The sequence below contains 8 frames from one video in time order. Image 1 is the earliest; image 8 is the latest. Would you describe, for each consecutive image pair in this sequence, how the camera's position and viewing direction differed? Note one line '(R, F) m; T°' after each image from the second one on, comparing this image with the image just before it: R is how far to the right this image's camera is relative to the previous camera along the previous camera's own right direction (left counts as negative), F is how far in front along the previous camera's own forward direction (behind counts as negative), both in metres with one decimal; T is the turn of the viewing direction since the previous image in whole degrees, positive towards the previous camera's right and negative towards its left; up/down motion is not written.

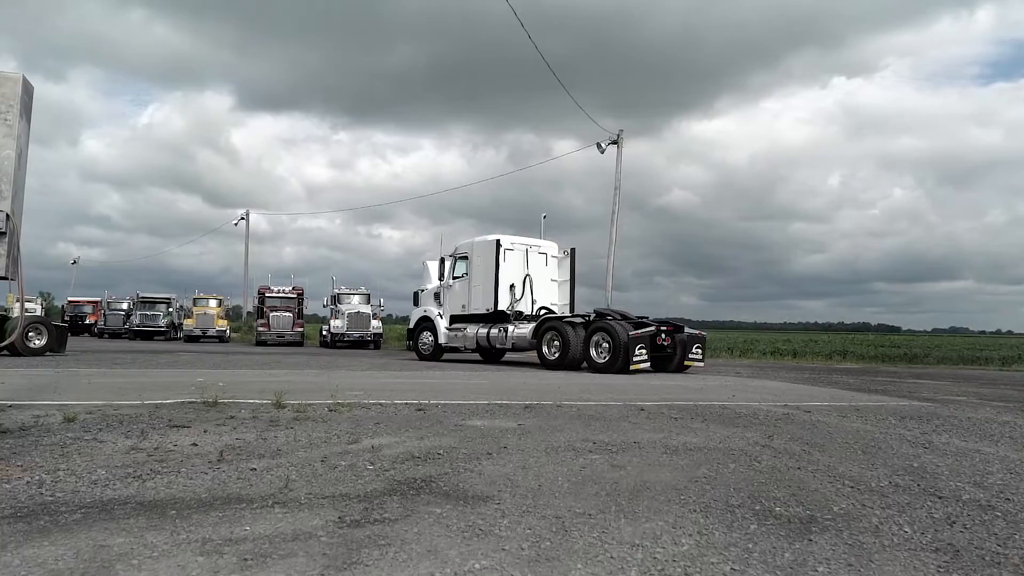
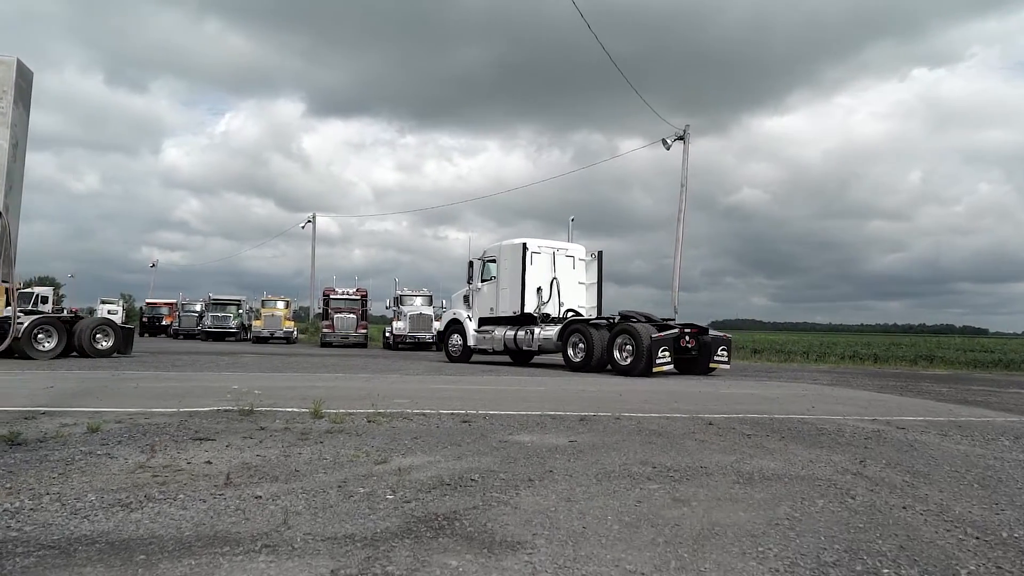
(+0.1, +0.8) m; -5°
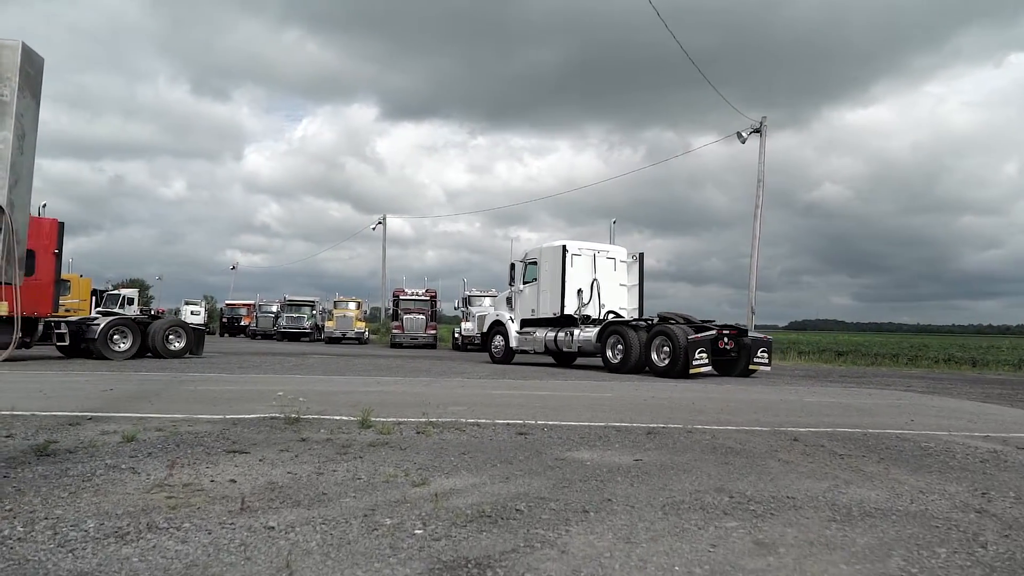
(+0.1, +0.7) m; -5°
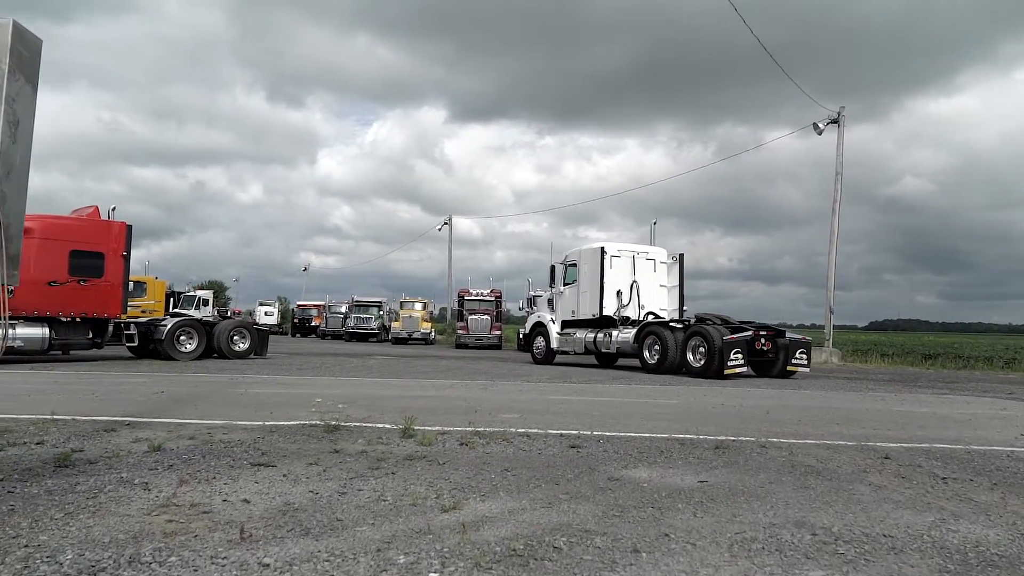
(+0.2, +0.7) m; -5°
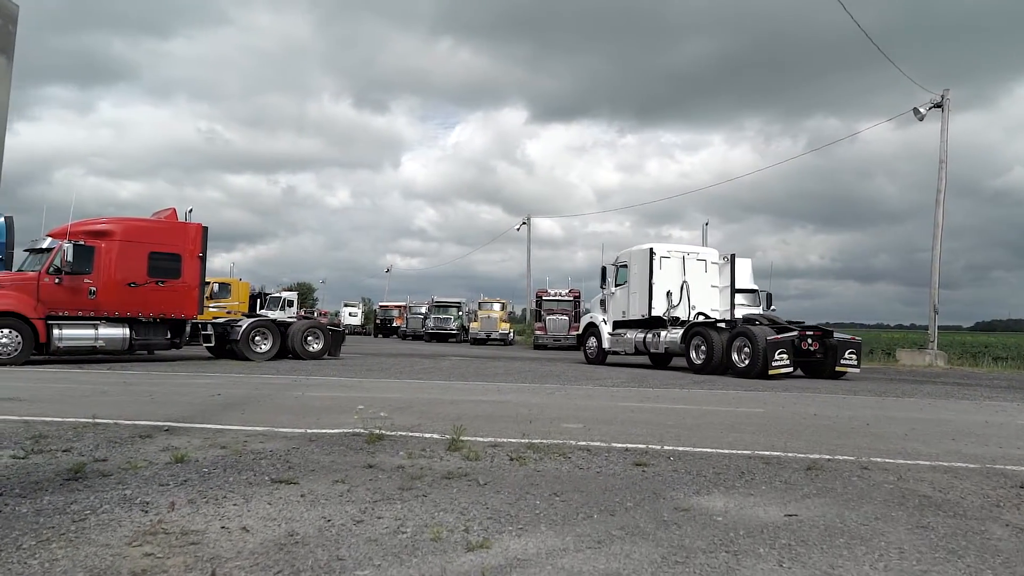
(+0.2, +0.8) m; -6°
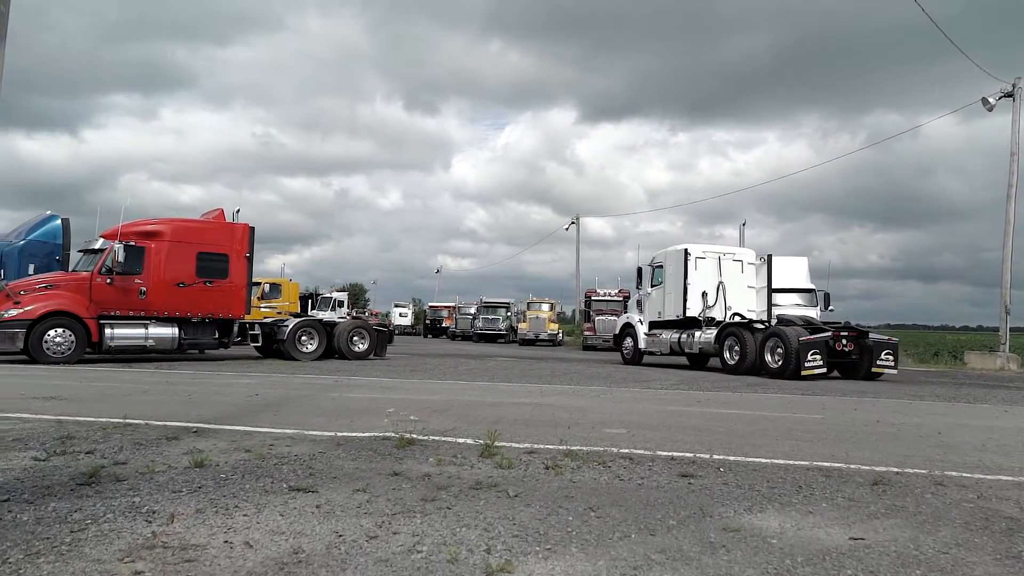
(+0.1, +0.4) m; -4°
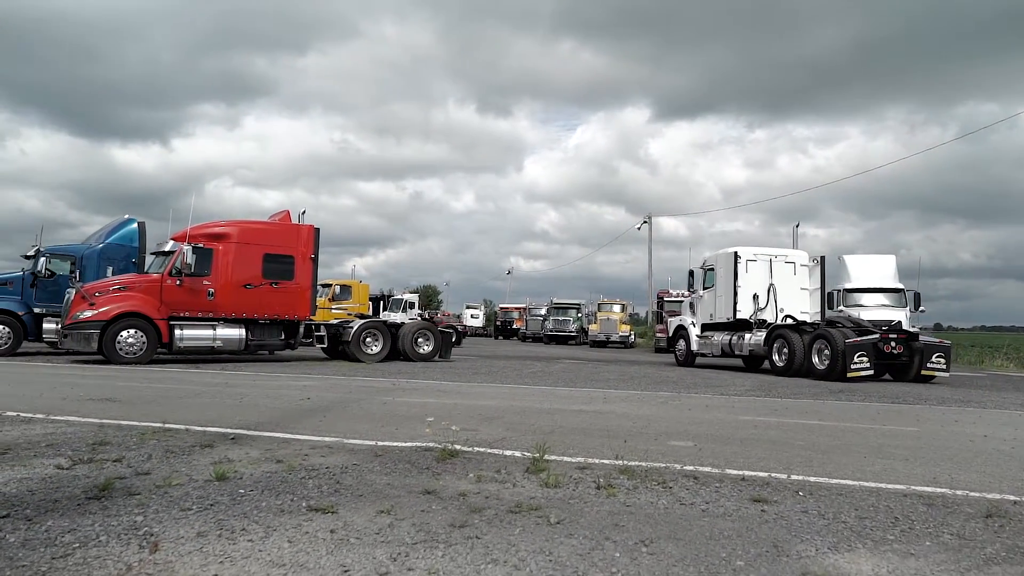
(+0.2, +0.6) m; -5°
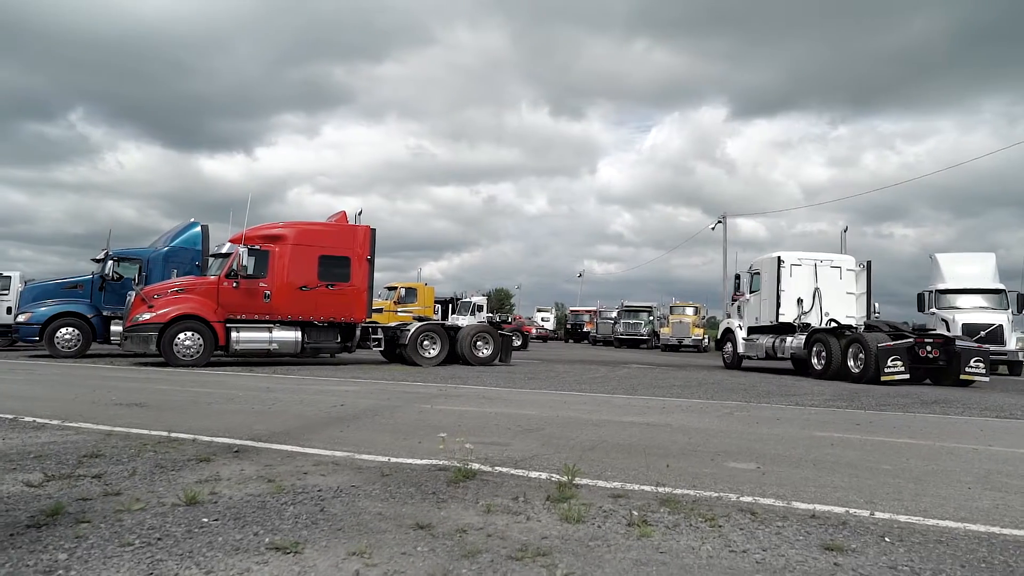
(+0.4, +0.9) m; -5°
